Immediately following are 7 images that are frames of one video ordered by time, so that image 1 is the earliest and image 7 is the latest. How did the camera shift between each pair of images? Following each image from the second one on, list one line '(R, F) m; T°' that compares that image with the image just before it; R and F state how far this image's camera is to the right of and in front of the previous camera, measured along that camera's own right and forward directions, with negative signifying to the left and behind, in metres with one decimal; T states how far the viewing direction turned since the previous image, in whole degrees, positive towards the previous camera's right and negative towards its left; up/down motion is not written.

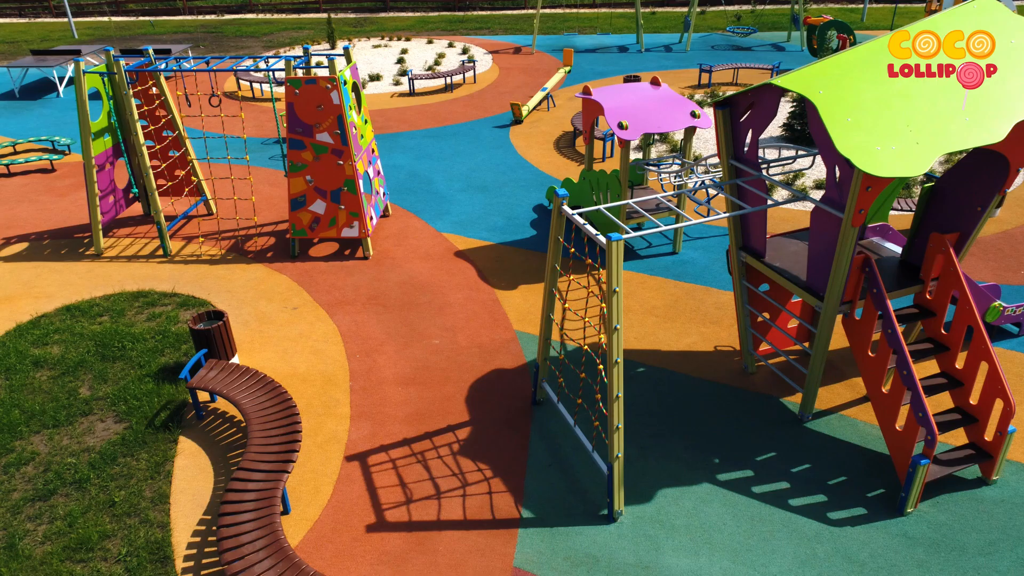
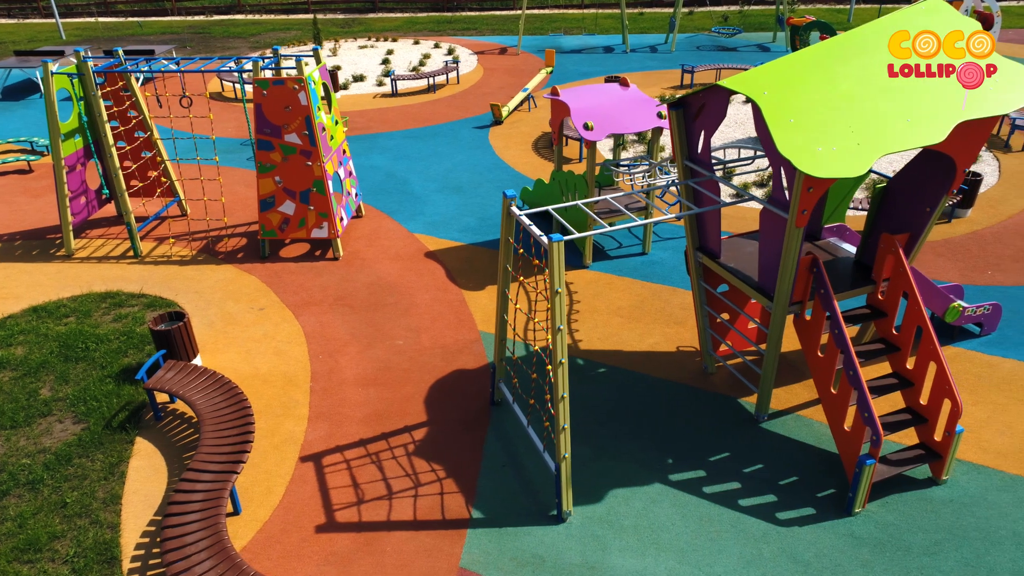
(+0.5, 0.0) m; 0°
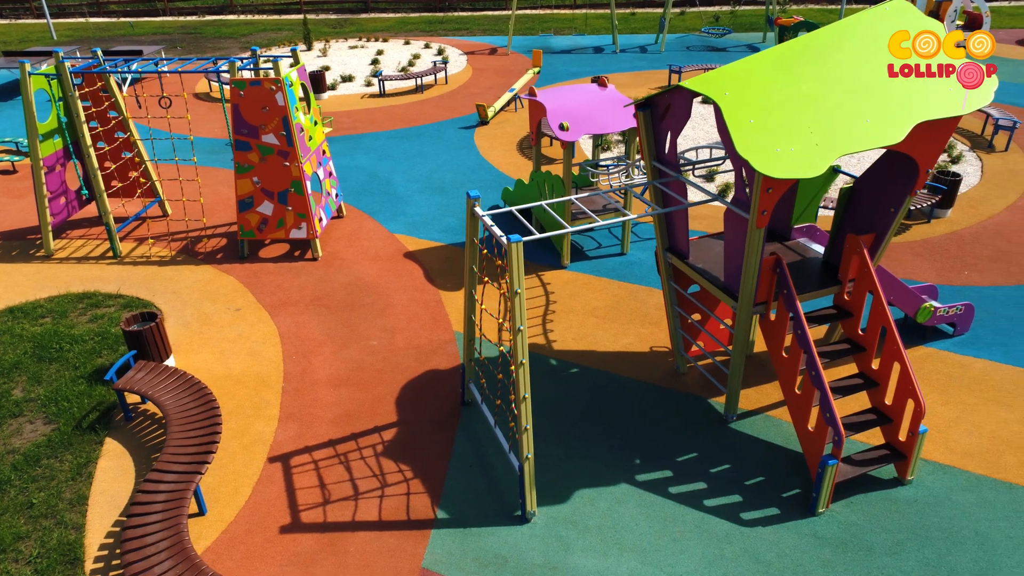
(+0.3, 0.0) m; 0°
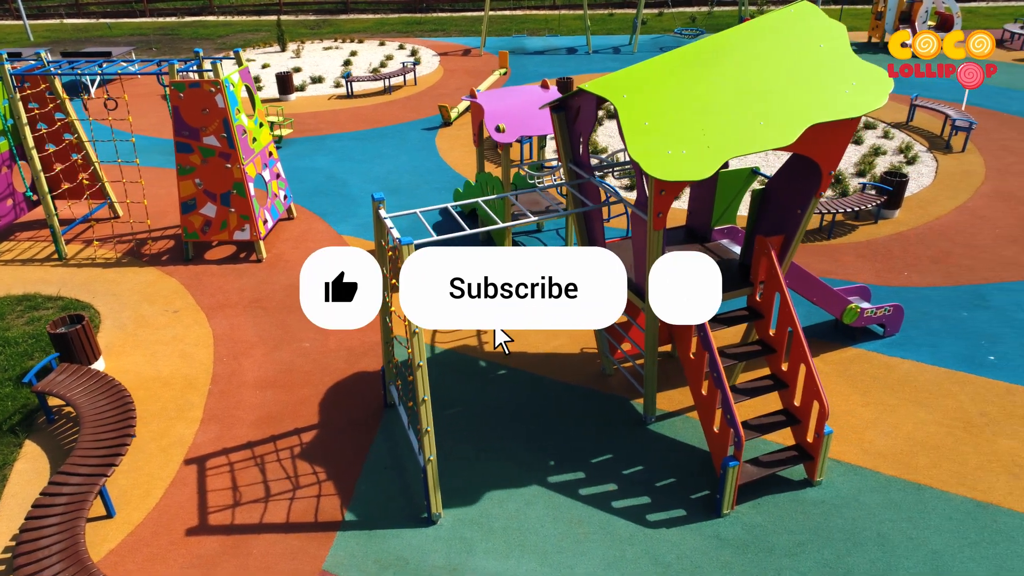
(+0.9, 0.0) m; 0°
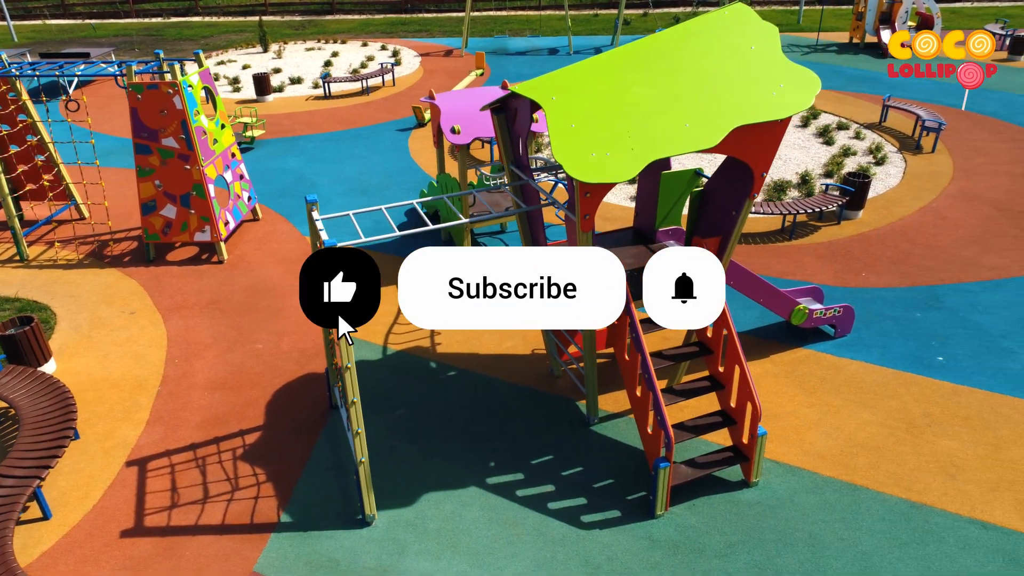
(+0.6, 0.0) m; 0°
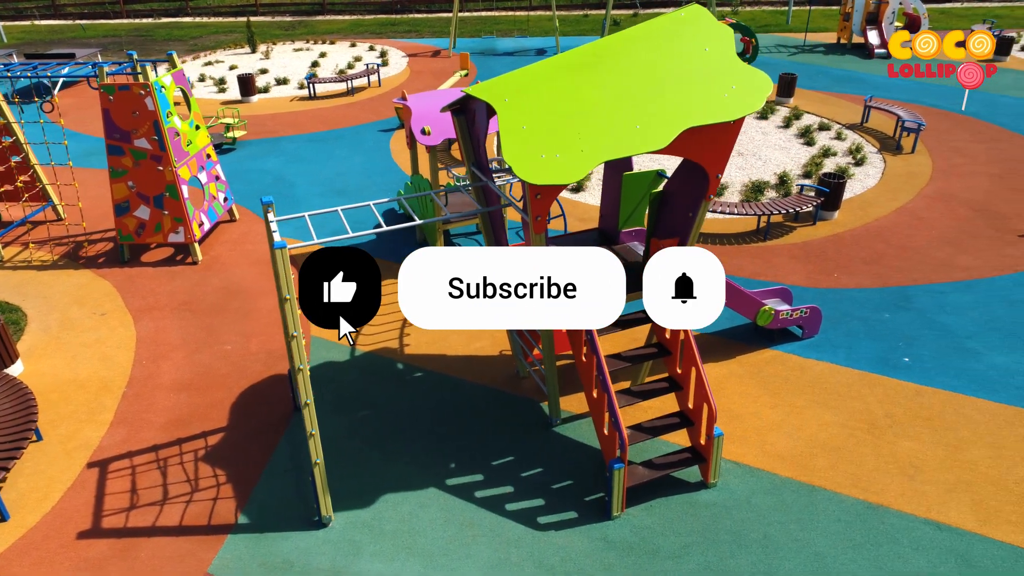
(+0.4, 0.0) m; 0°
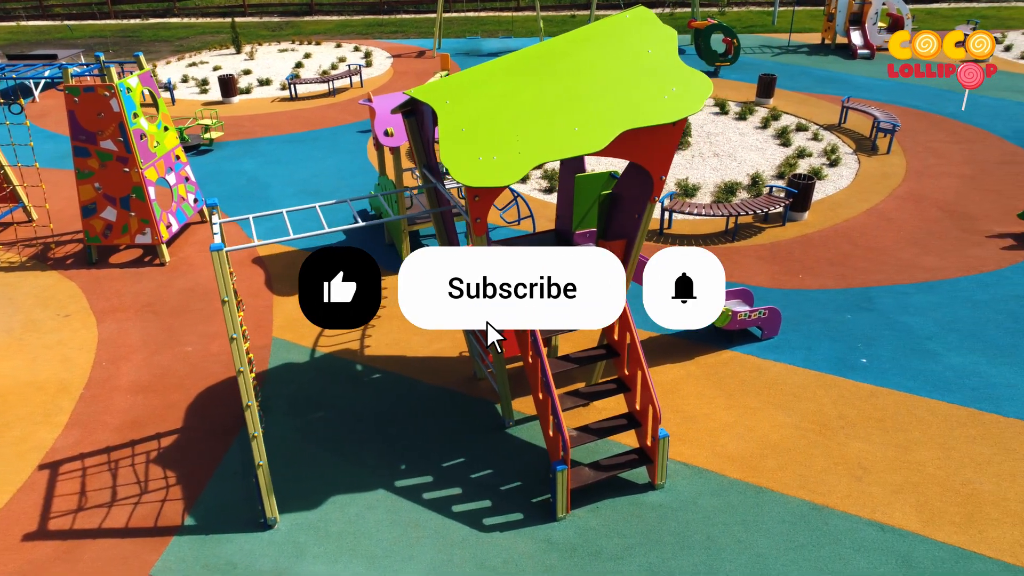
(+0.5, 0.0) m; 0°
